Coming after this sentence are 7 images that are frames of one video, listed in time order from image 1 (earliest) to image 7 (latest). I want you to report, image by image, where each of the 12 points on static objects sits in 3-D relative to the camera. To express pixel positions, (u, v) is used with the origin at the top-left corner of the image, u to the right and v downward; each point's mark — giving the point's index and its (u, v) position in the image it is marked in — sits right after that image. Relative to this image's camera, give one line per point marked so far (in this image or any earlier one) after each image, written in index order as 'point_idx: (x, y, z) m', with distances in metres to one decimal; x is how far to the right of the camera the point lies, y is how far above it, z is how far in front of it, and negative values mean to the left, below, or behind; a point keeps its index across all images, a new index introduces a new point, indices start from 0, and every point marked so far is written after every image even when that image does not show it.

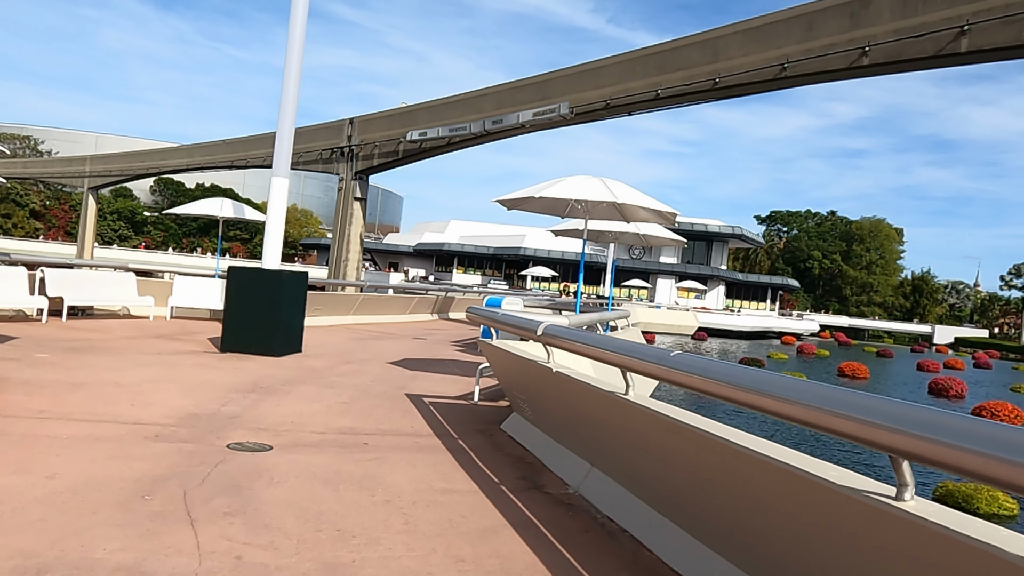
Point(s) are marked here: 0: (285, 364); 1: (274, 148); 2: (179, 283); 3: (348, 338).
0: (-2.2, -0.7, +9.5) m
1: (-2.6, +1.6, +10.9) m
2: (-4.6, +0.1, +13.6) m
3: (-2.3, -0.7, +14.0) m
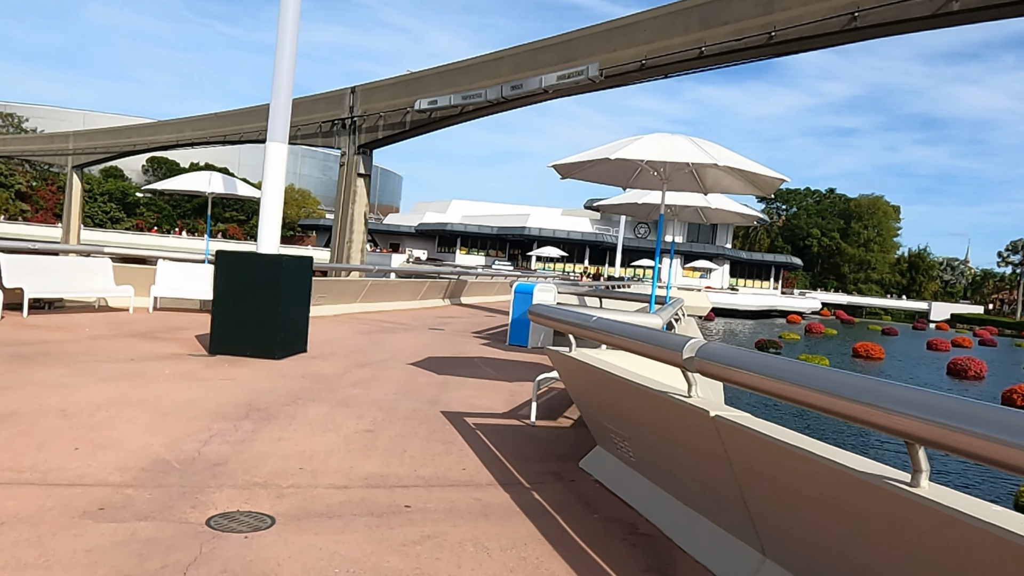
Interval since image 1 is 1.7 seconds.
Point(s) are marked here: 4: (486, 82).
0: (-1.7, -0.7, +7.8) m
1: (-2.2, +1.7, +9.1) m
2: (-4.2, +0.2, +11.8) m
3: (-2.0, -0.5, +12.3) m
4: (-0.5, +4.2, +19.9) m
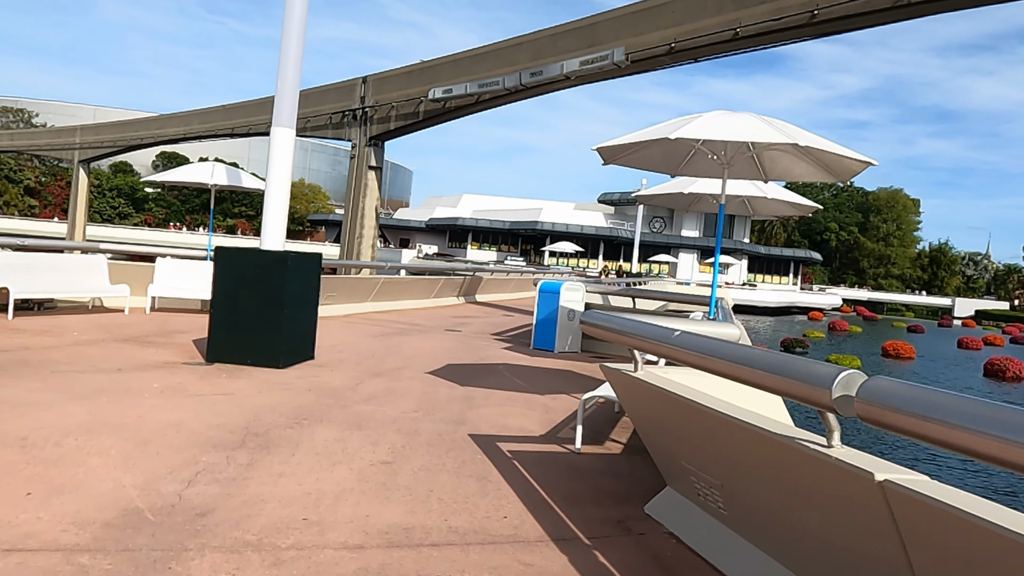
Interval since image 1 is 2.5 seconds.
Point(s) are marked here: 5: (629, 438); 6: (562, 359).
0: (-1.5, -0.7, +6.9) m
1: (-2.0, +1.7, +8.2) m
2: (-3.9, +0.2, +11.0) m
3: (-1.7, -0.5, +11.4) m
4: (-0.2, +4.2, +19.0) m
5: (+0.7, -0.9, +5.6) m
6: (+0.5, -0.7, +10.0) m
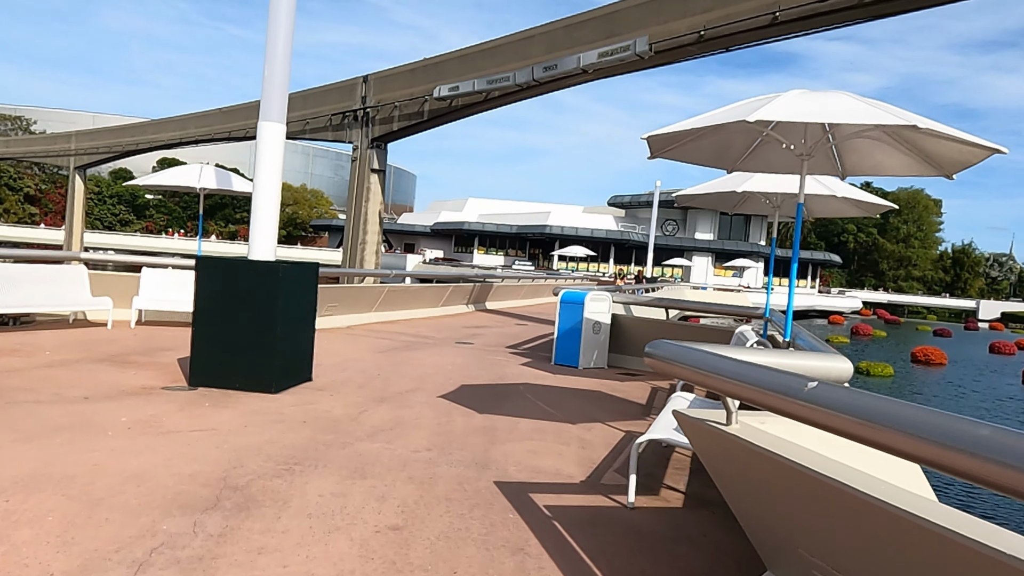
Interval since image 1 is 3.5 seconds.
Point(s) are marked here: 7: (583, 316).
0: (-1.3, -0.8, +6.0) m
1: (-1.8, +1.6, +7.3) m
2: (-3.7, +0.1, +10.1) m
3: (-1.5, -0.6, +10.5) m
4: (0.0, +4.1, +18.1) m
5: (+0.8, -0.9, +4.6) m
6: (+0.7, -0.8, +9.1) m
7: (+0.7, -0.3, +9.7) m
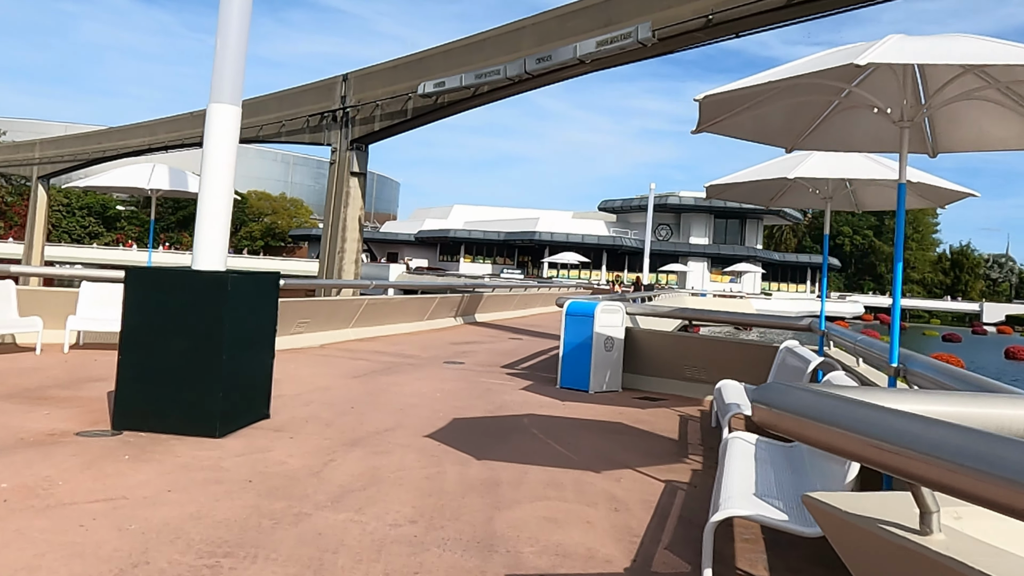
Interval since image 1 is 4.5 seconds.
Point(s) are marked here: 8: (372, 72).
0: (-1.3, -0.8, +4.6) m
1: (-1.8, +1.5, +6.0) m
2: (-3.8, -0.1, +8.7) m
3: (-1.5, -0.8, +9.1) m
4: (-0.2, +3.9, +16.8) m
5: (+0.9, -1.0, +3.3) m
6: (+0.7, -0.9, +7.8) m
7: (+0.7, -0.4, +8.3) m
8: (-2.8, +4.3, +19.6) m
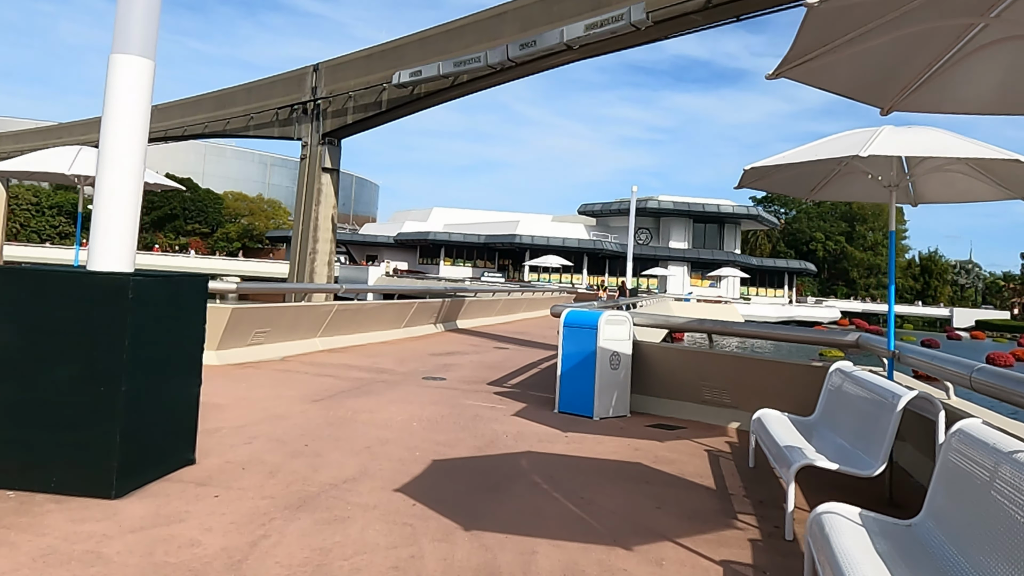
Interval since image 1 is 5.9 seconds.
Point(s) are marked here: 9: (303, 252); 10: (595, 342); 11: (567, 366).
0: (-1.3, -0.9, +3.3) m
1: (-1.9, +1.4, +4.6) m
2: (-3.8, -0.1, +7.3) m
3: (-1.6, -0.8, +7.7) m
4: (-0.4, +3.8, +15.5) m
5: (+0.9, -1.0, +2.0) m
6: (+0.6, -1.0, +6.4) m
7: (+0.6, -0.4, +7.0) m
8: (-3.1, +4.2, +18.2) m
9: (-3.9, +0.7, +18.3) m
10: (+0.6, -0.4, +7.0) m
11: (+0.4, -0.6, +7.2) m
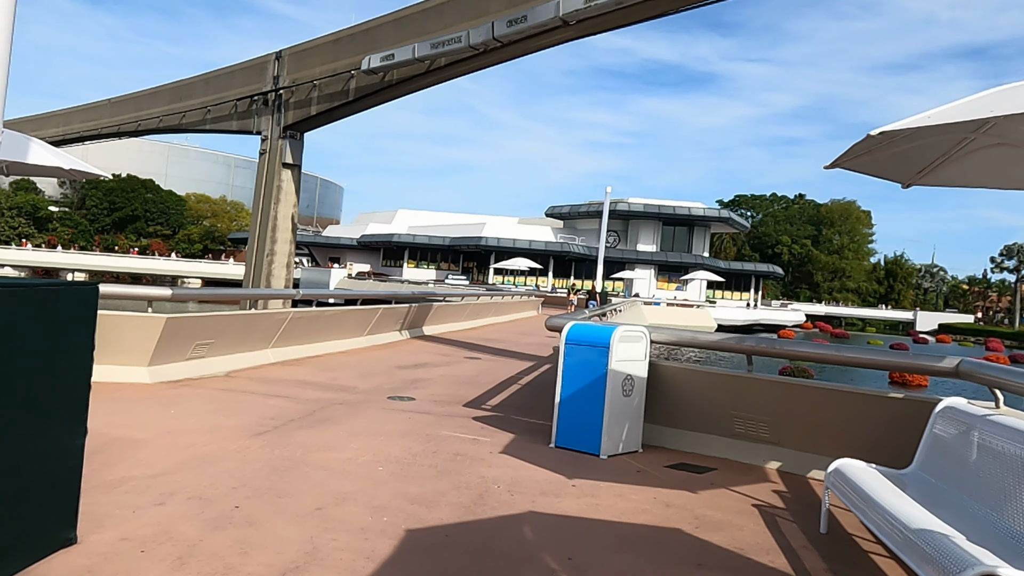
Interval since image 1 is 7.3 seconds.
0: (-1.2, -0.9, +1.9) m
1: (-1.8, +1.4, +3.2) m
2: (-3.9, -0.1, +5.8) m
3: (-1.7, -0.9, +6.4) m
4: (-0.7, +3.8, +14.2) m
5: (+1.1, -1.0, +0.7) m
6: (+0.6, -1.0, +5.1) m
7: (+0.5, -0.5, +5.7) m
8: (-3.5, +4.2, +16.8) m
9: (-4.4, +0.6, +16.9) m
10: (+0.5, -0.4, +5.7) m
11: (+0.3, -0.6, +5.9) m
